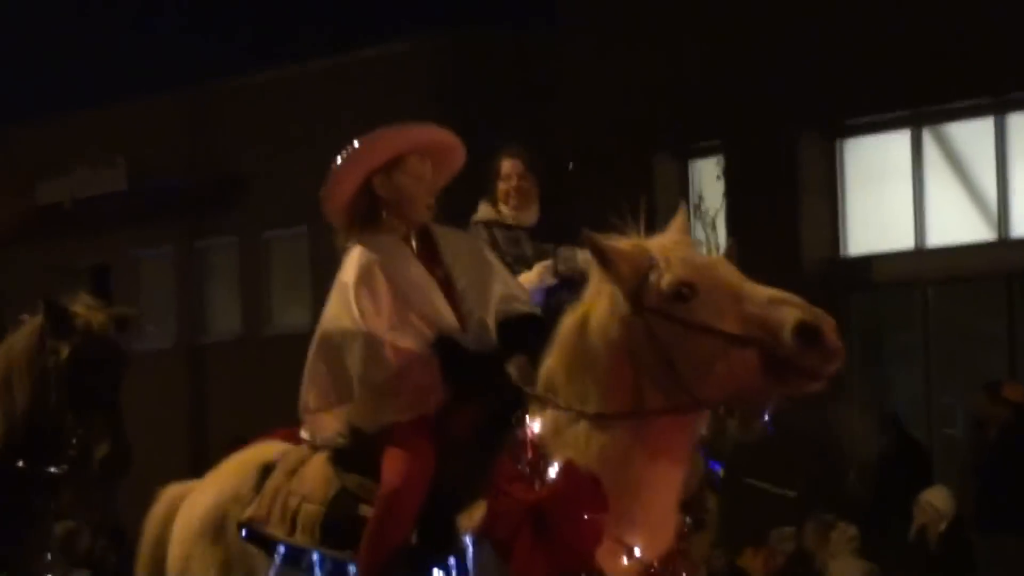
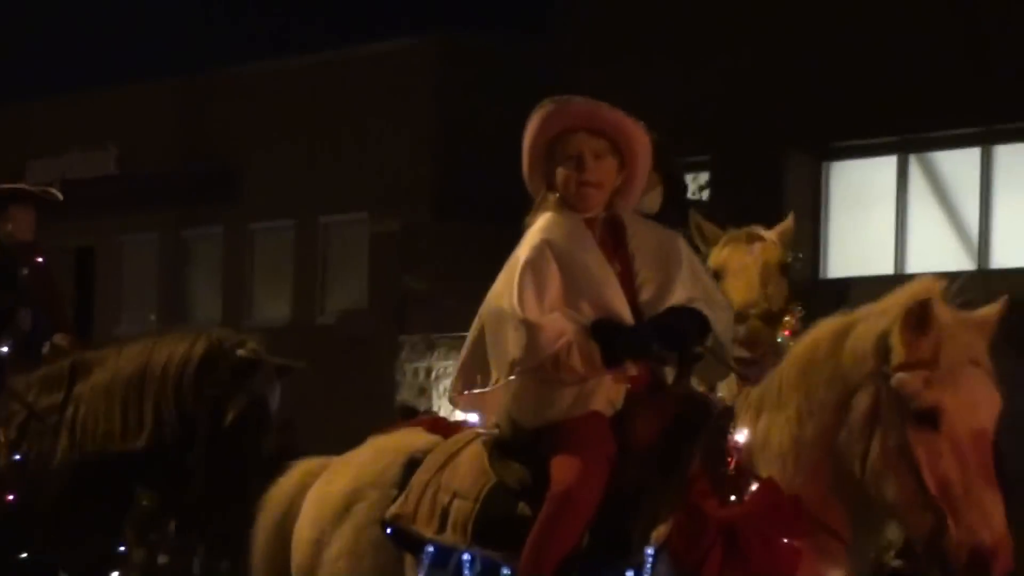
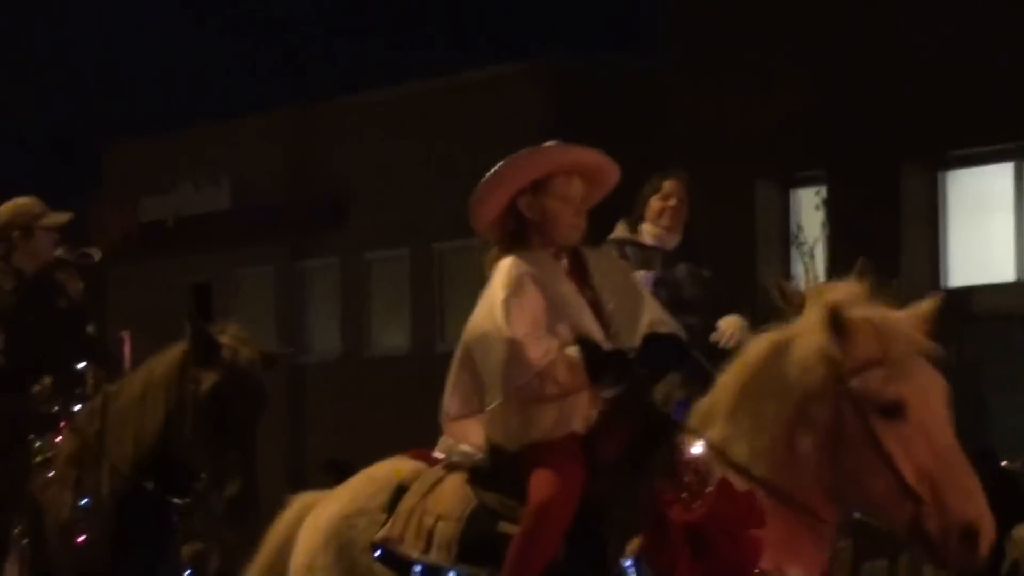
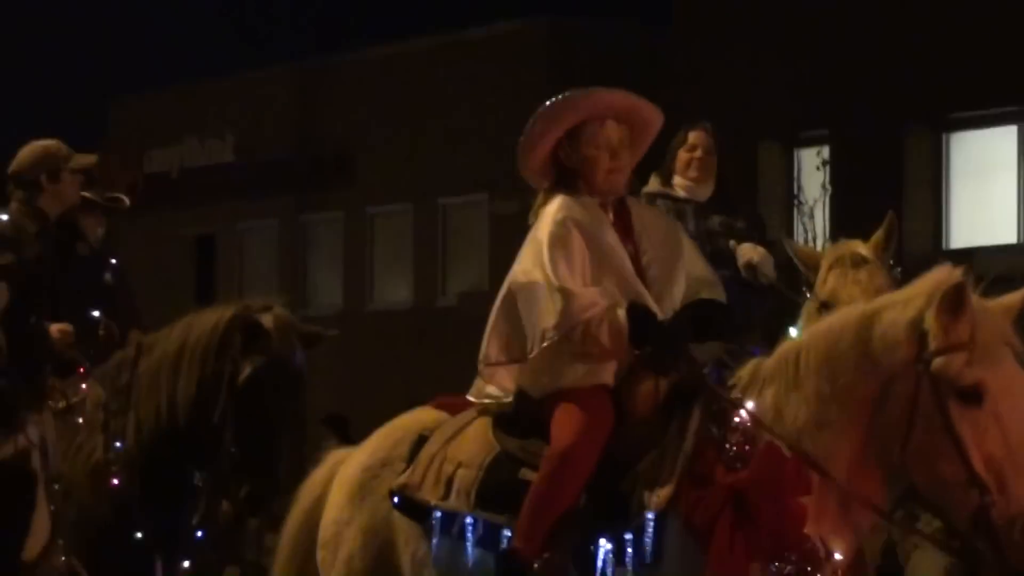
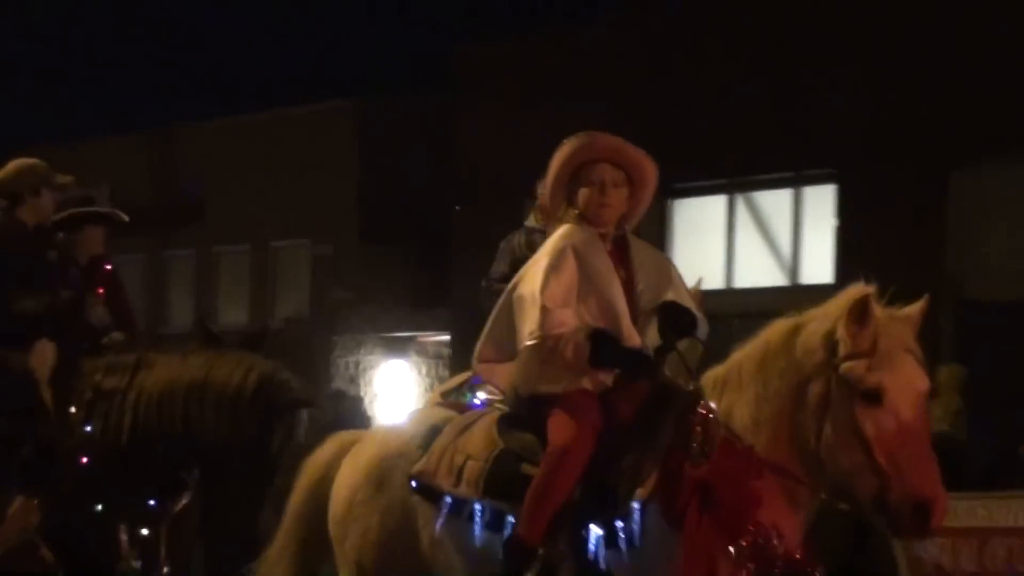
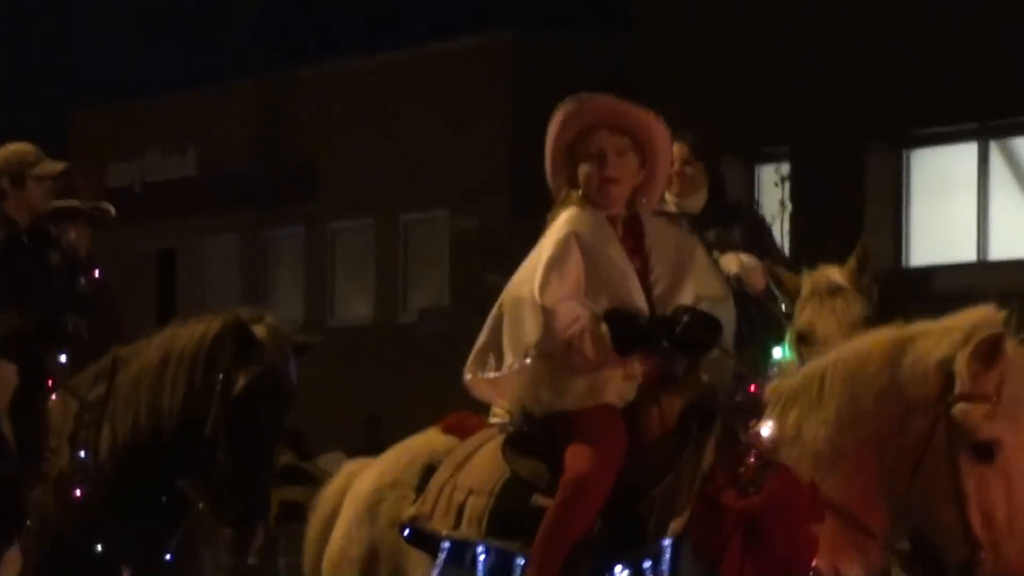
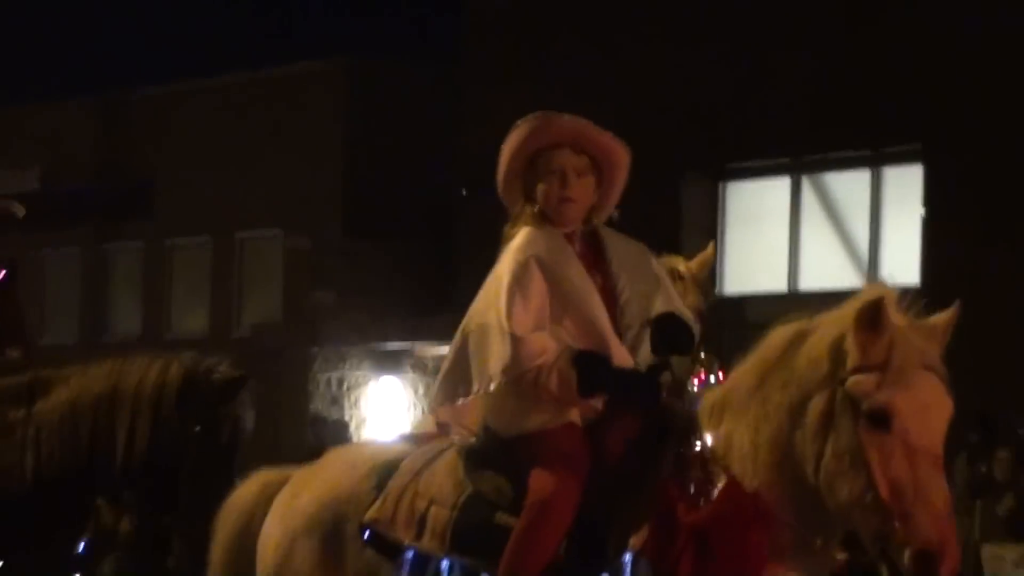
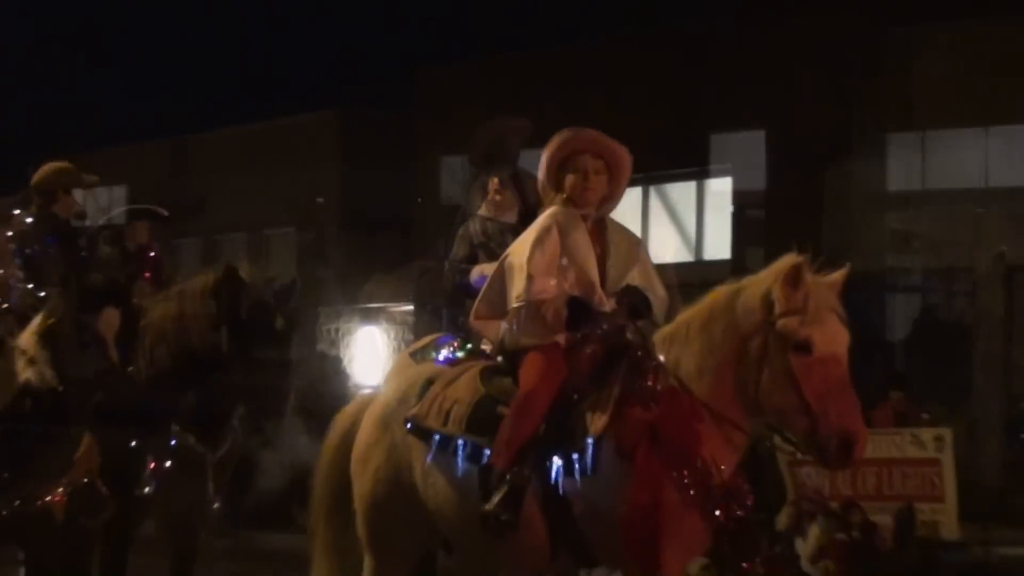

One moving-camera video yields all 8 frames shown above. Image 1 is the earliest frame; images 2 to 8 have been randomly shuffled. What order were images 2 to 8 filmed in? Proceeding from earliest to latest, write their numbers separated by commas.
3, 4, 6, 2, 7, 5, 8
